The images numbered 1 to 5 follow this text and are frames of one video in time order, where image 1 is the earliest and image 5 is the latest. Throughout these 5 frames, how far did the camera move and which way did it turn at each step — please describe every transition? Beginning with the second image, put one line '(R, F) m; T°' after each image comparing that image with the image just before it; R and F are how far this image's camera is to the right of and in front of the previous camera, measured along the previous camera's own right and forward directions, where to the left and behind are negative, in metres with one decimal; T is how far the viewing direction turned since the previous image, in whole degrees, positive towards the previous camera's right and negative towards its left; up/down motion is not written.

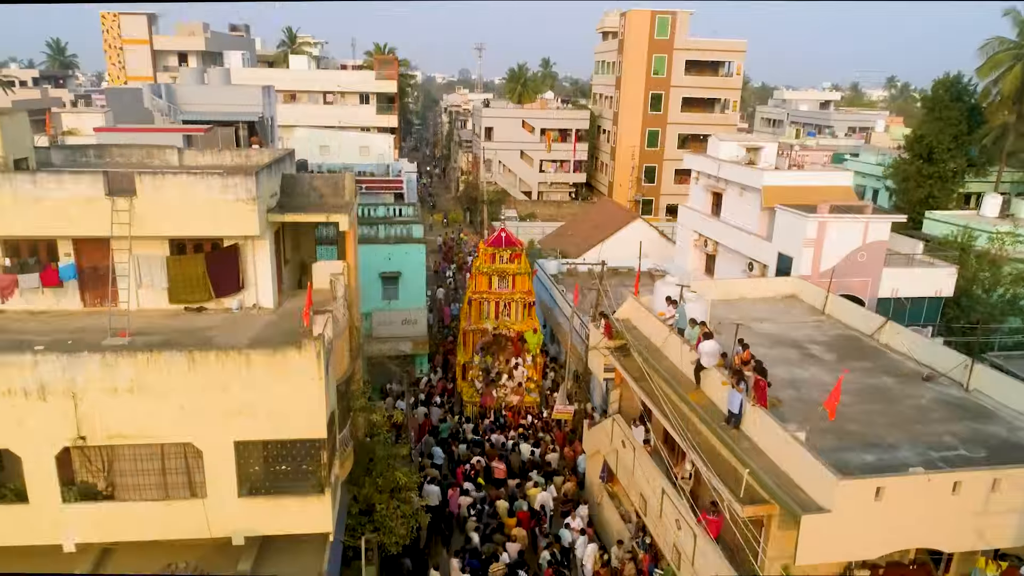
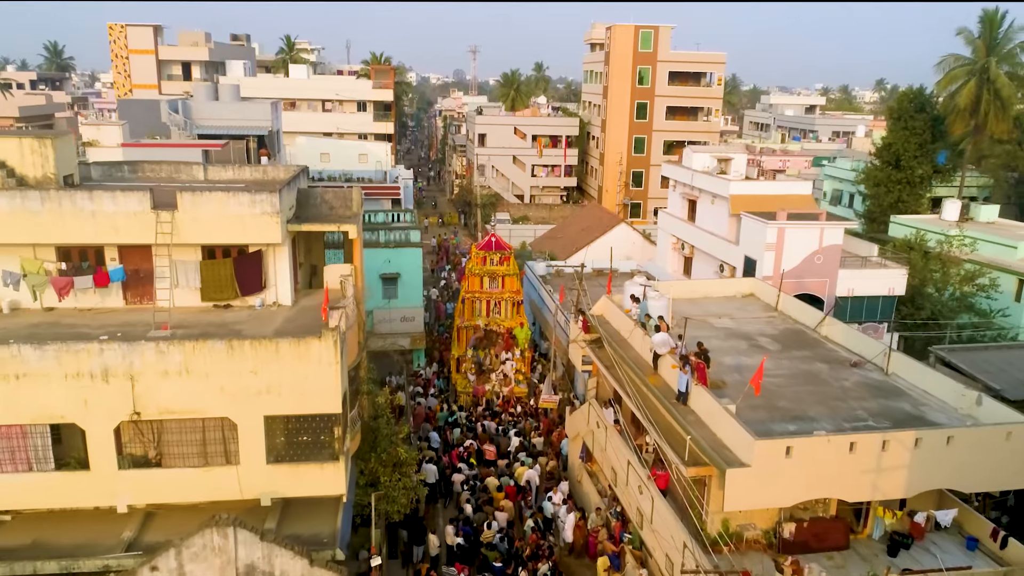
(+0.2, -1.8) m; 0°
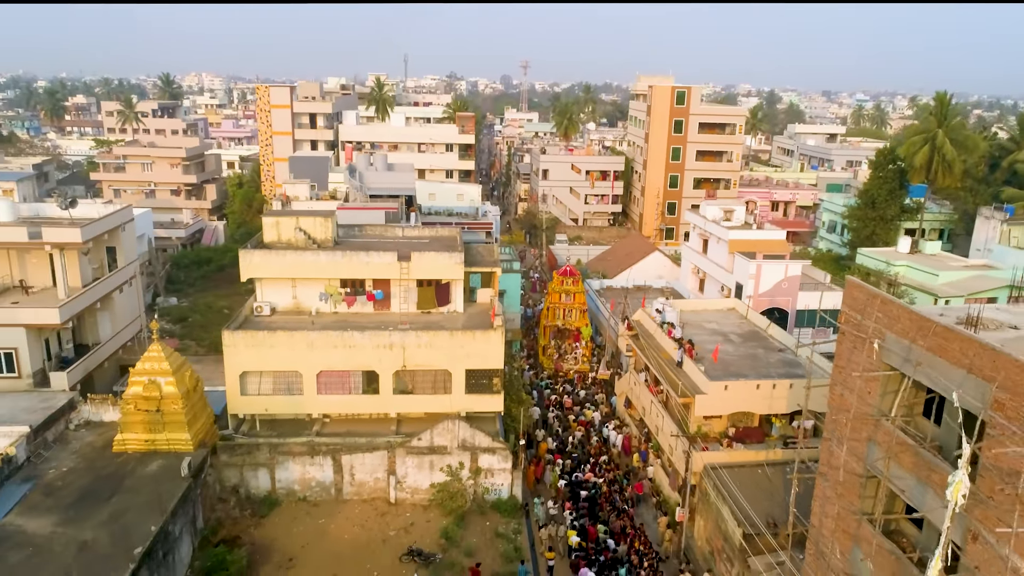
(-1.1, -11.0) m; -3°
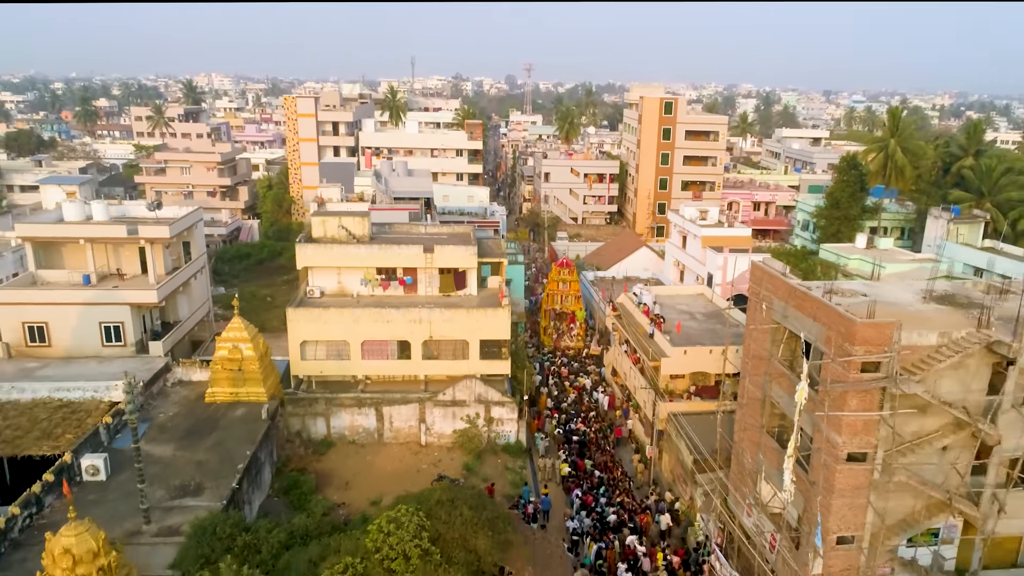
(0.0, -5.5) m; 0°
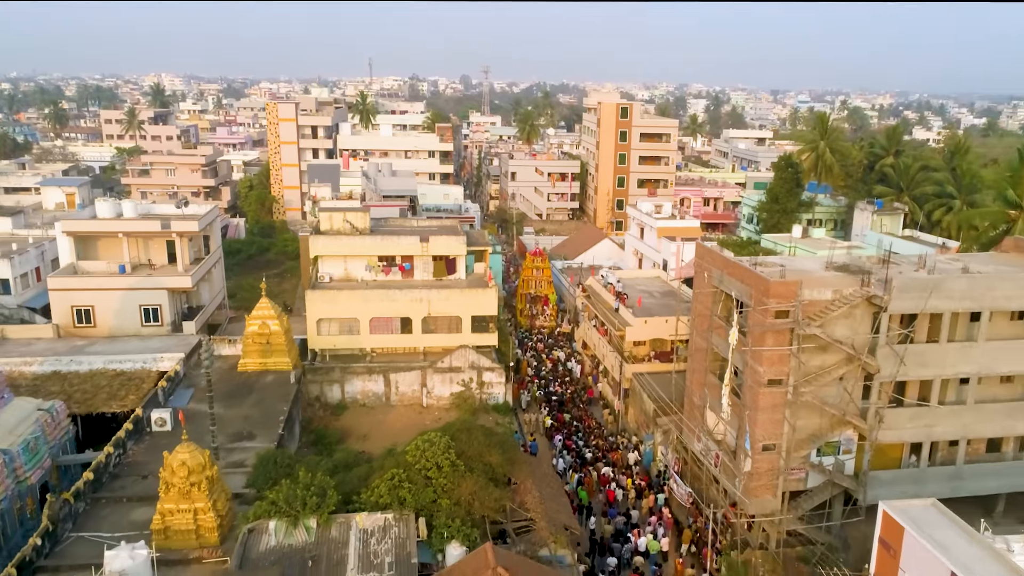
(-1.2, -4.7) m; +3°
